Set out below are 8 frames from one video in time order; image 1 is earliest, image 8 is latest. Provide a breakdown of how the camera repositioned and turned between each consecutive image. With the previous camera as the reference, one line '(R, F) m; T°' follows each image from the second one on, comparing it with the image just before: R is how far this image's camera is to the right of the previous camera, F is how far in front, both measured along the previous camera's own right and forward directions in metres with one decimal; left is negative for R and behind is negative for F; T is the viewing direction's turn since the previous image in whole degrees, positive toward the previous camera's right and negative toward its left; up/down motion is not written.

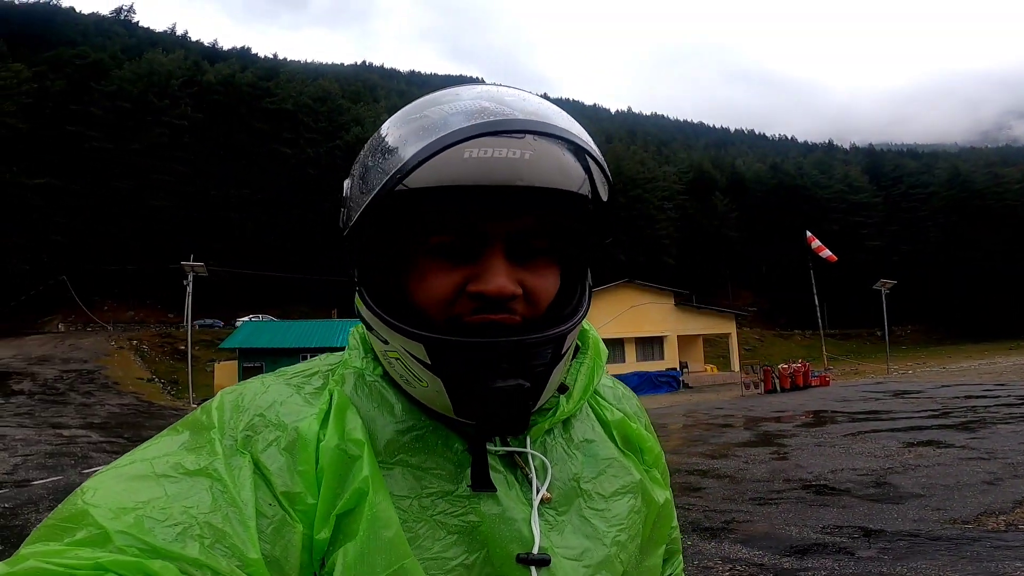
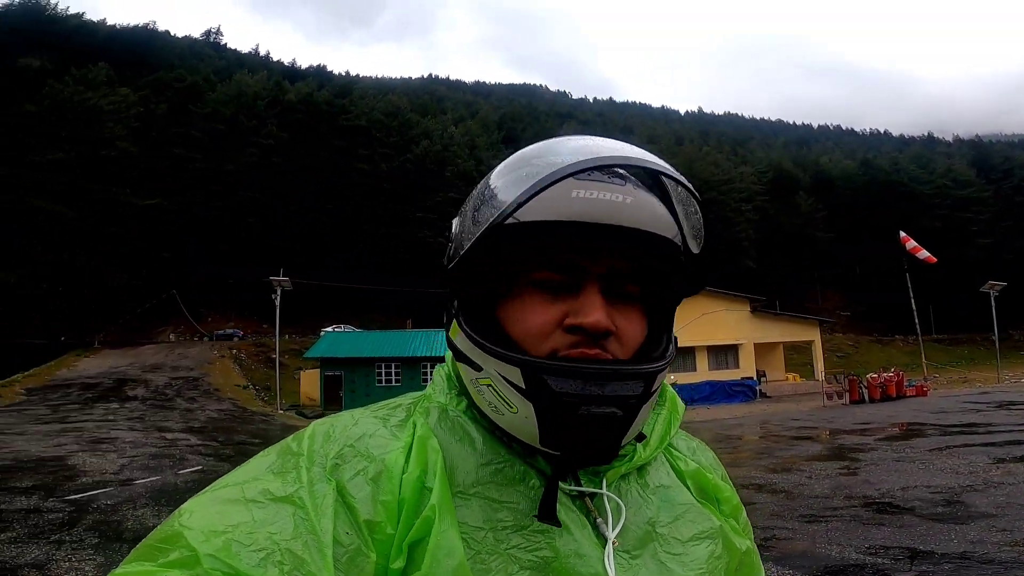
(+0.3, +0.1) m; -7°
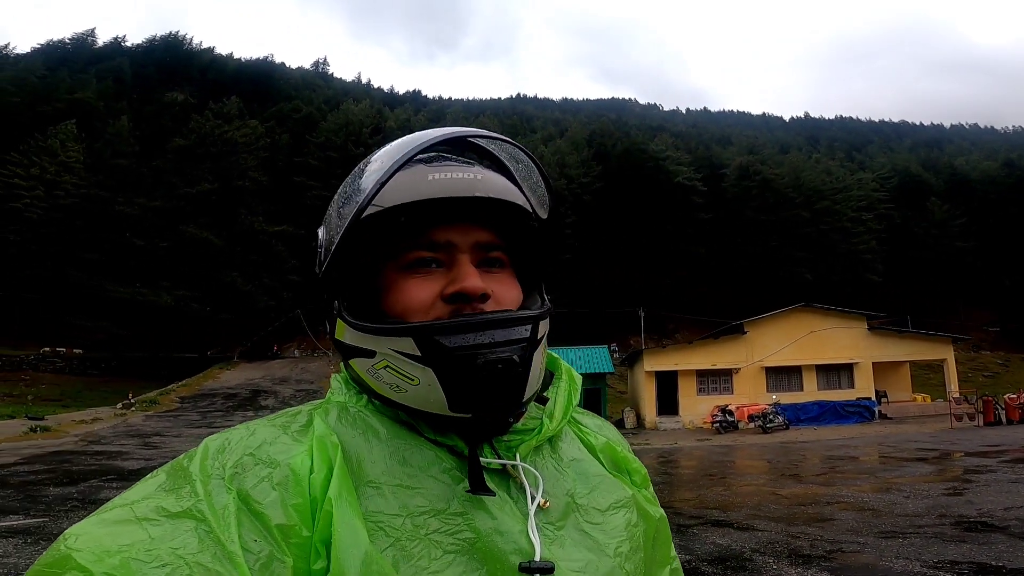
(+0.2, -0.1) m; -9°
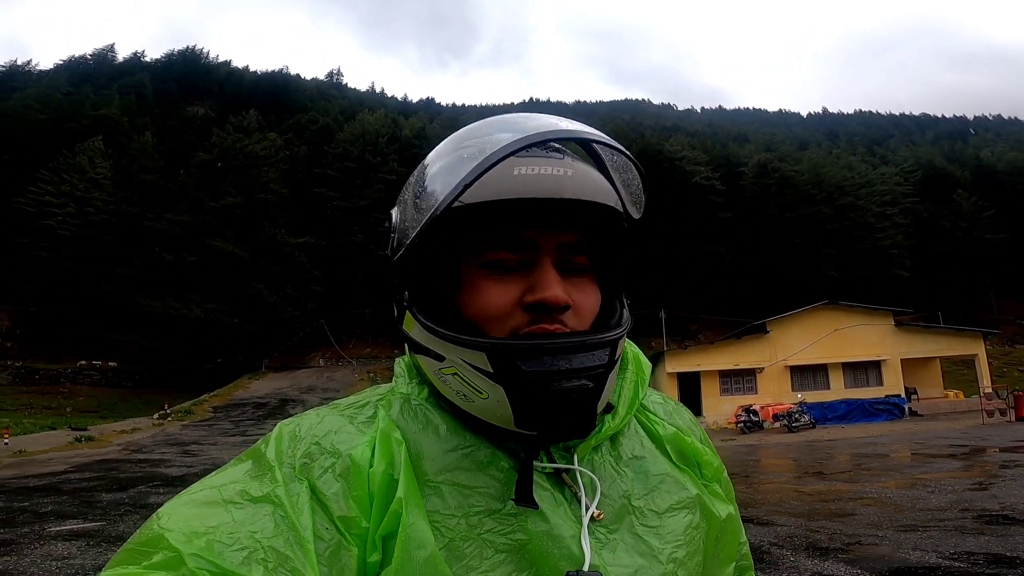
(0.0, -0.1) m; -2°
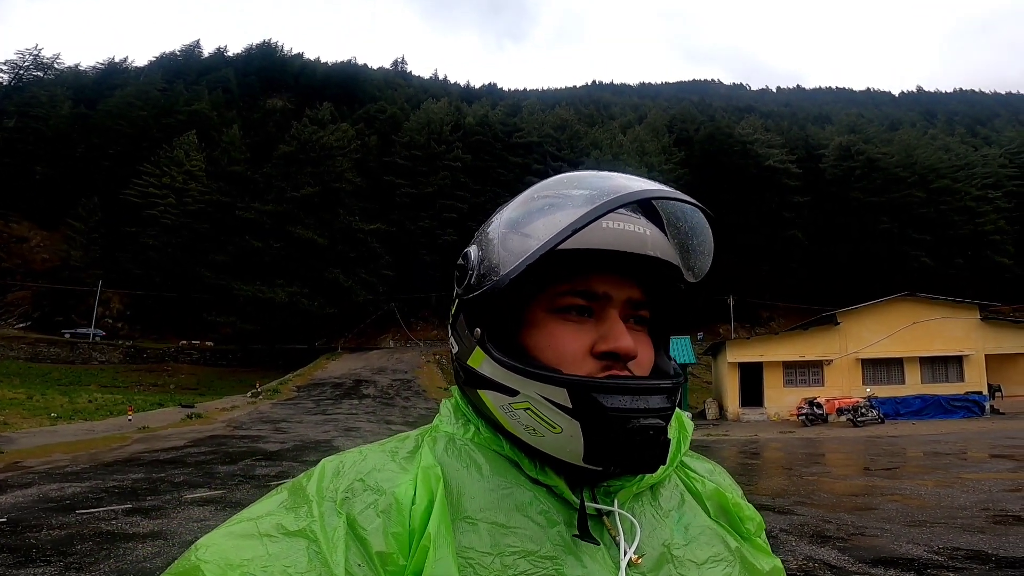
(+0.1, -0.4) m; -6°
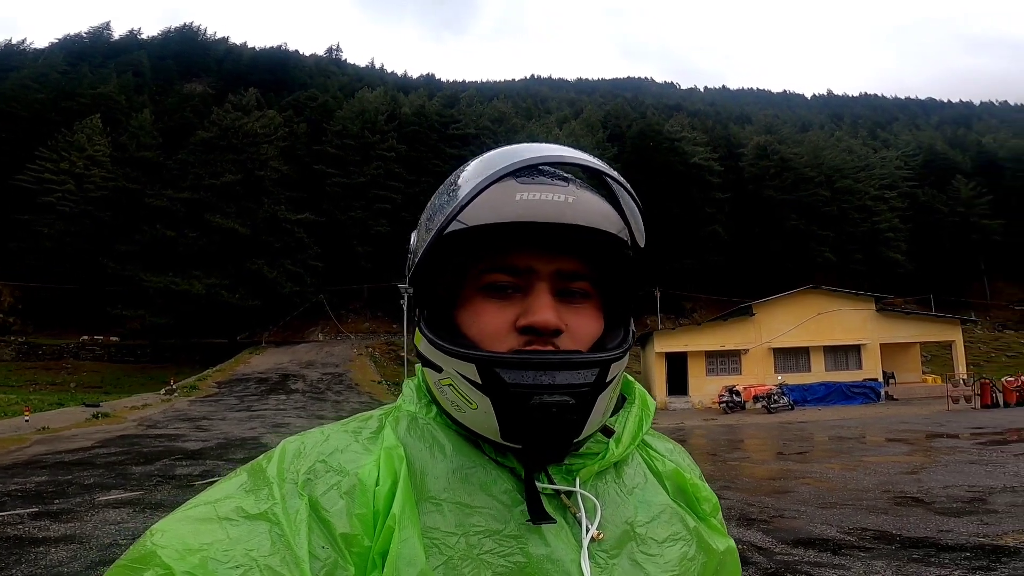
(-0.1, -0.1) m; +7°
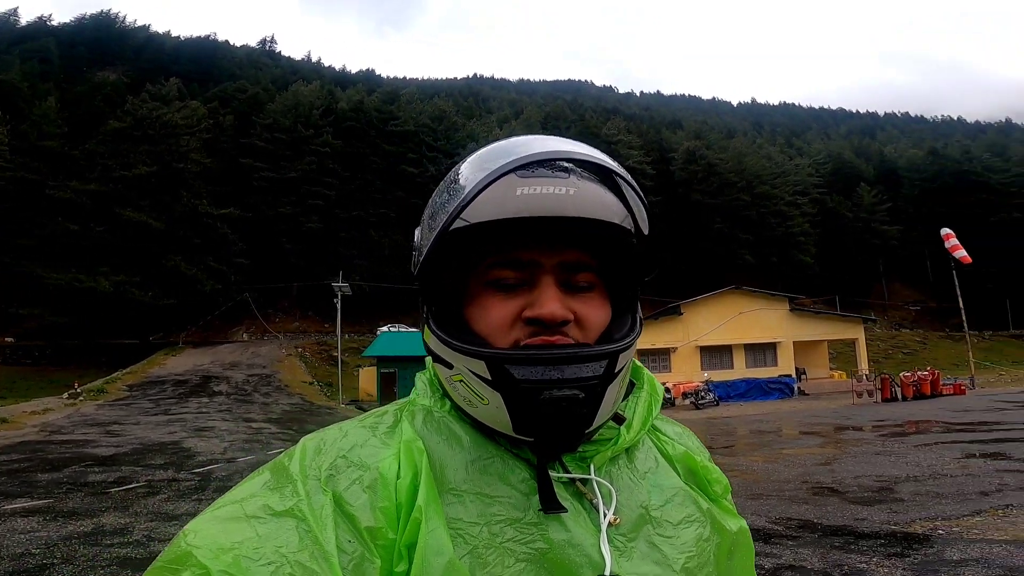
(-0.2, -0.2) m; +6°
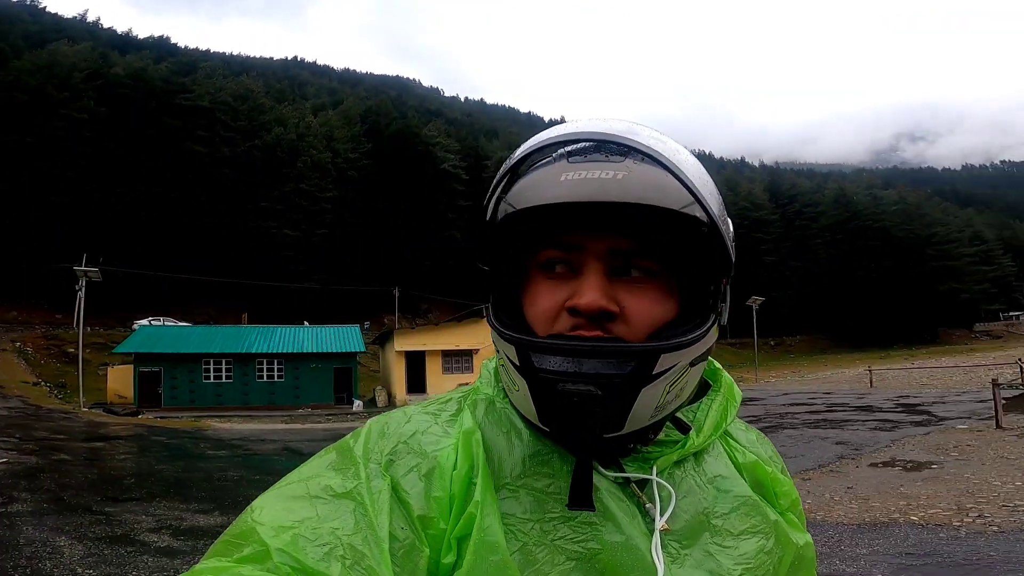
(-0.6, +0.4) m; +18°
